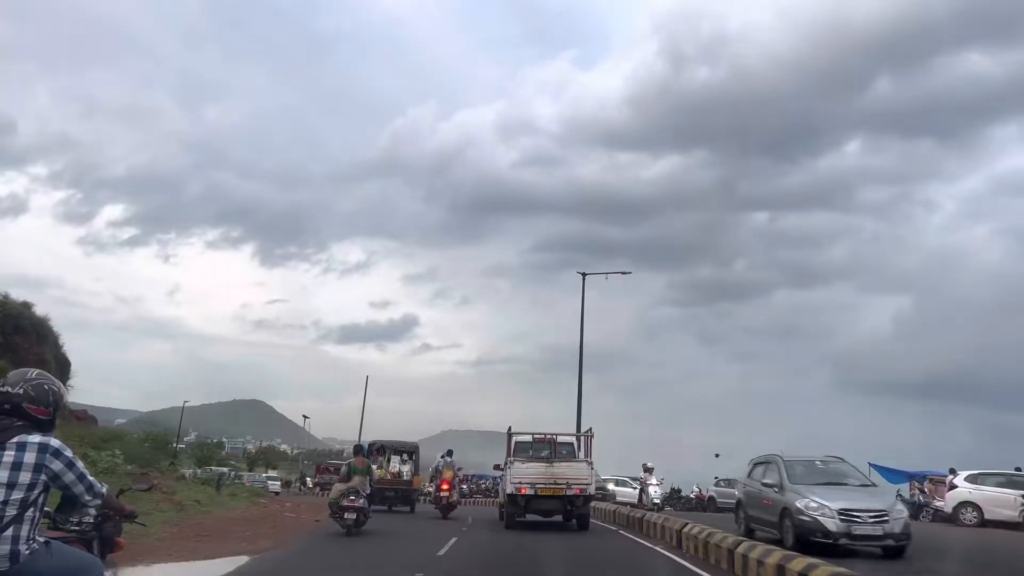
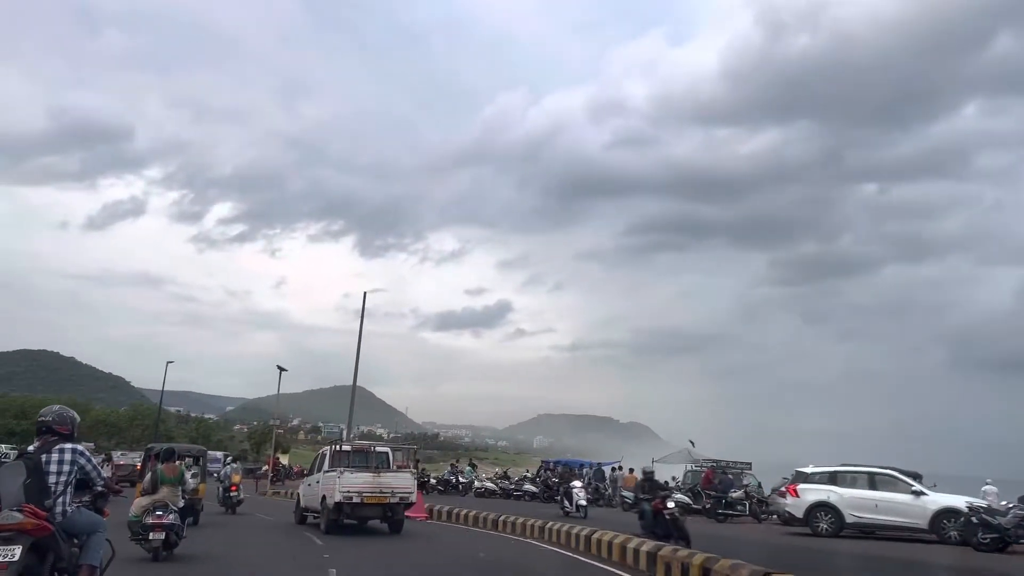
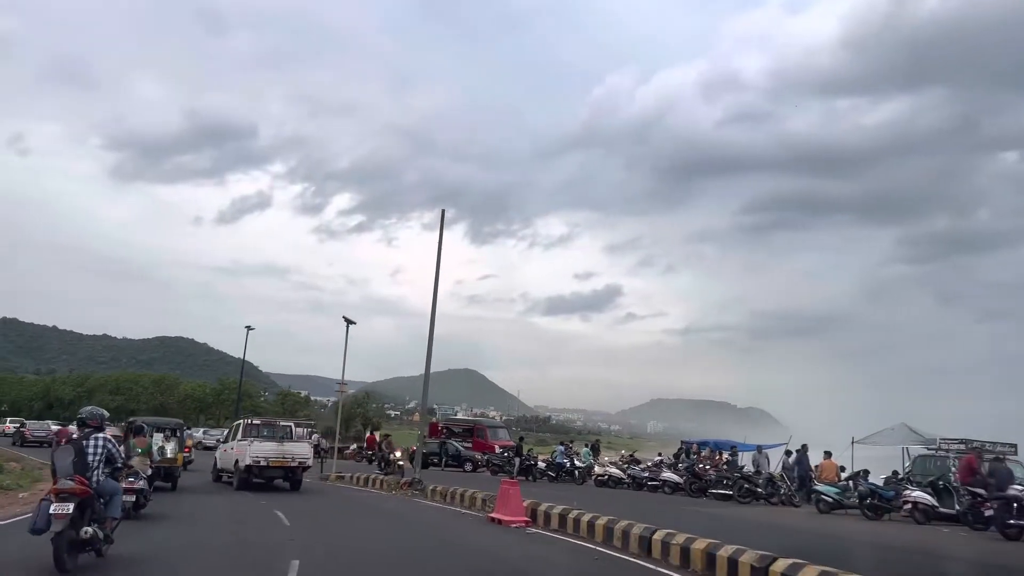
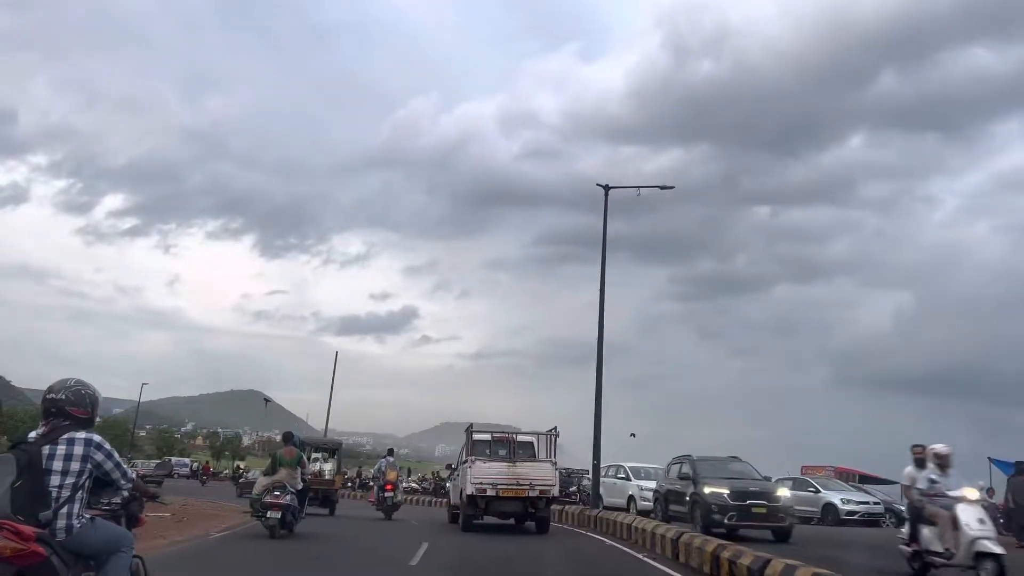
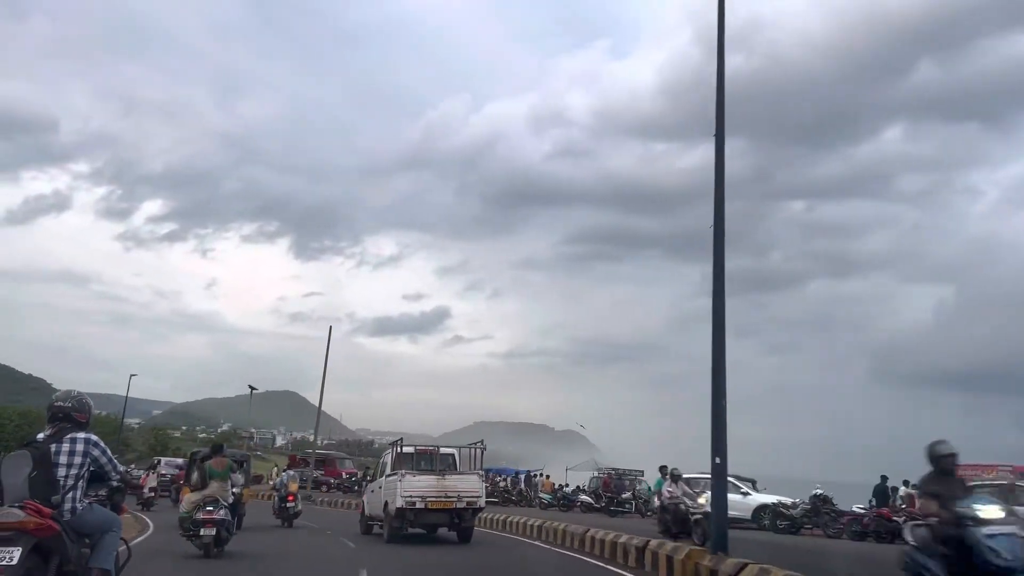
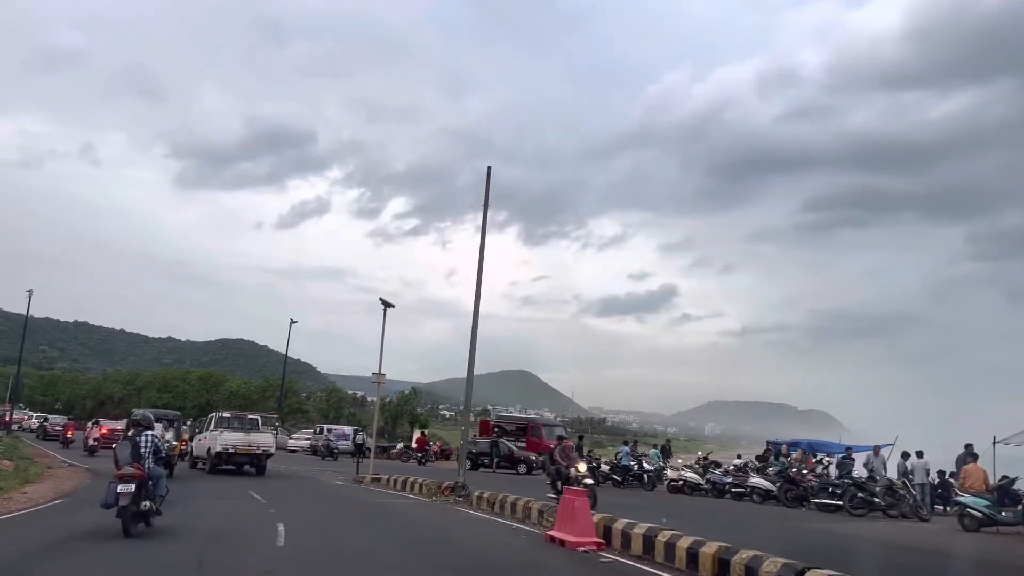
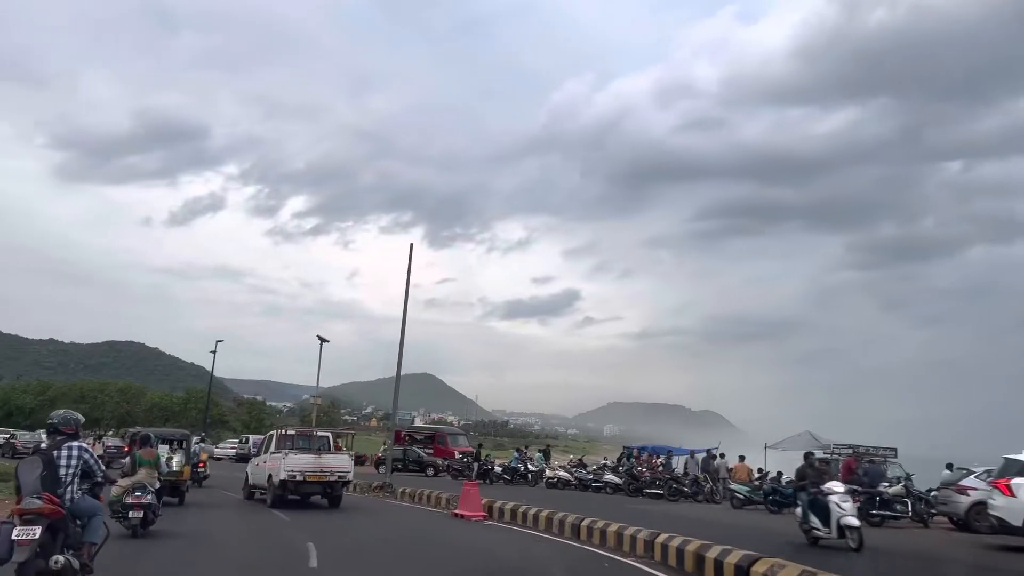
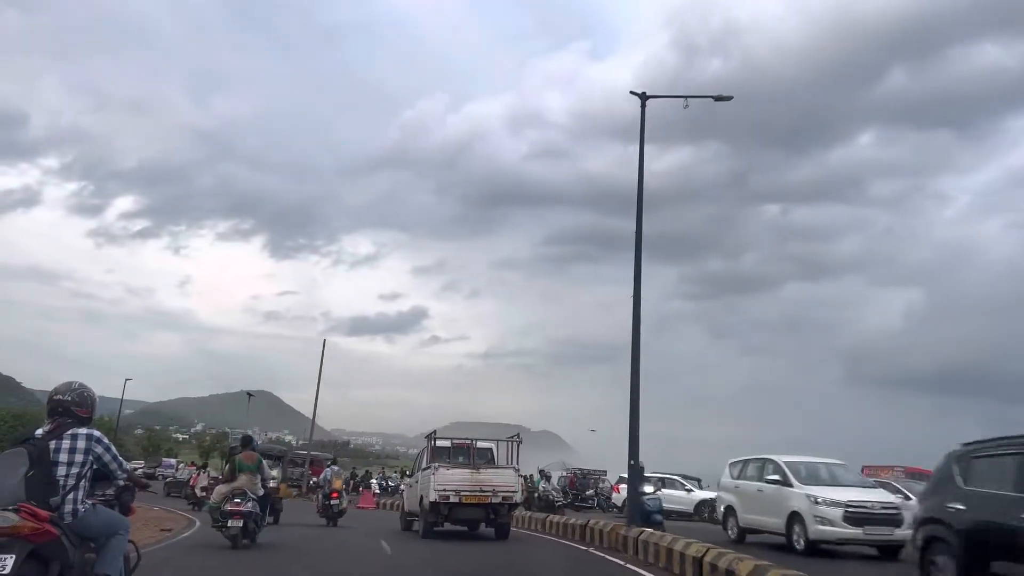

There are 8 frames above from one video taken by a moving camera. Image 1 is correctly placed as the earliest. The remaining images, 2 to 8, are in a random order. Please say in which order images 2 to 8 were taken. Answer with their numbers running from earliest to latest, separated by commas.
4, 8, 5, 2, 7, 3, 6
